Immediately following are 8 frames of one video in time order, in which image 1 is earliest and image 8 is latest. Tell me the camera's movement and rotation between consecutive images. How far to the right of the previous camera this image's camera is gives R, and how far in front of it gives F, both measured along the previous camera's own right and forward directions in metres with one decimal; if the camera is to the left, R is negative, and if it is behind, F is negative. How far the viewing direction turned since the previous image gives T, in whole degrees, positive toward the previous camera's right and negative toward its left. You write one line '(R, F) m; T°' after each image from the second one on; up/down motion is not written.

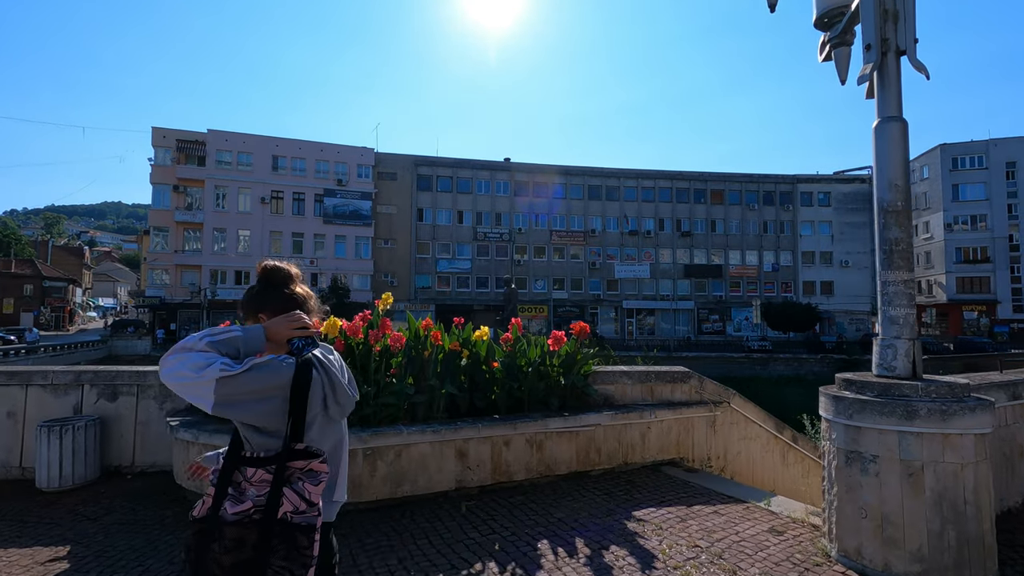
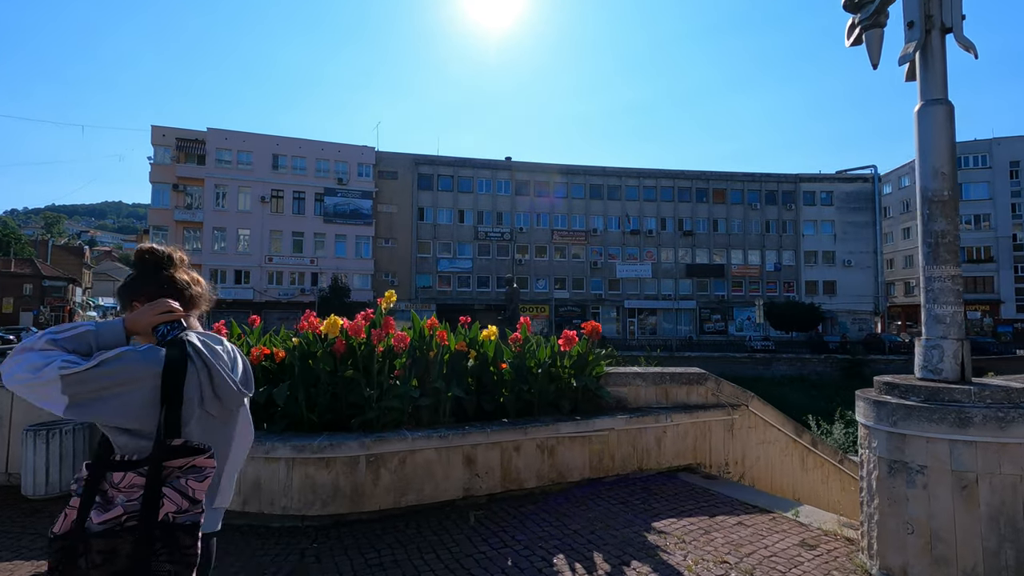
(-0.1, +0.3) m; 0°
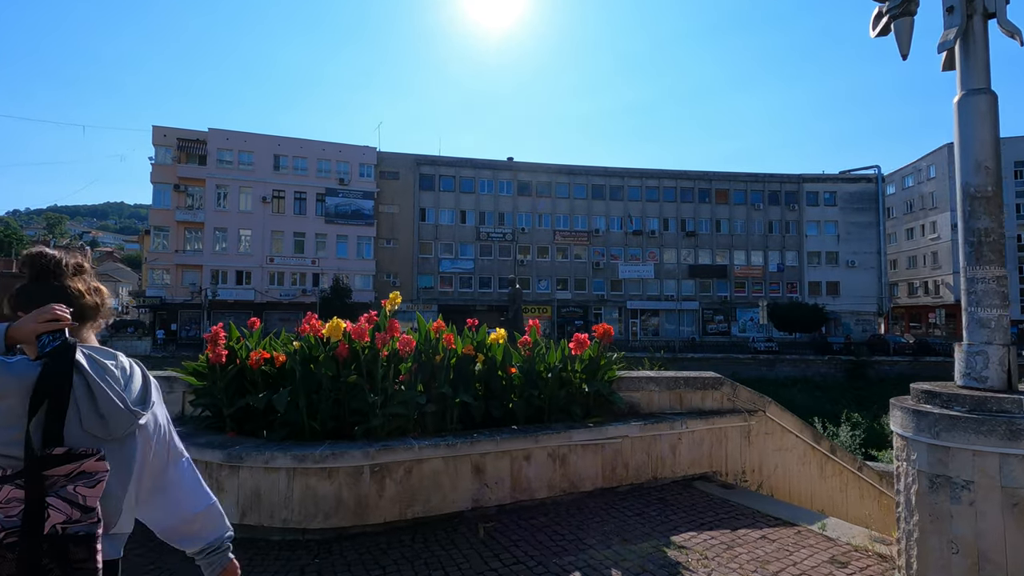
(-0.1, +0.2) m; 0°
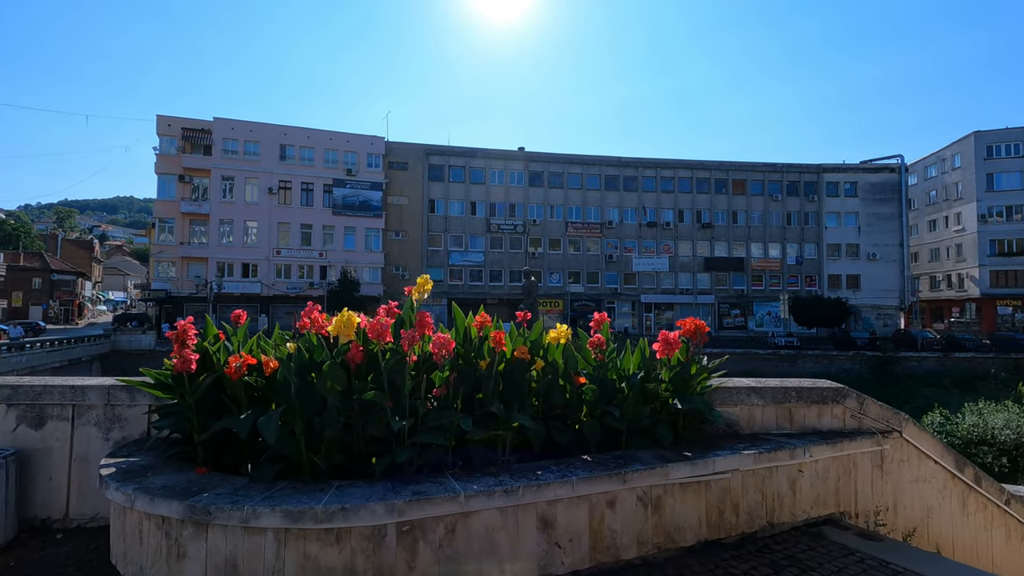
(-0.4, +1.3) m; -1°
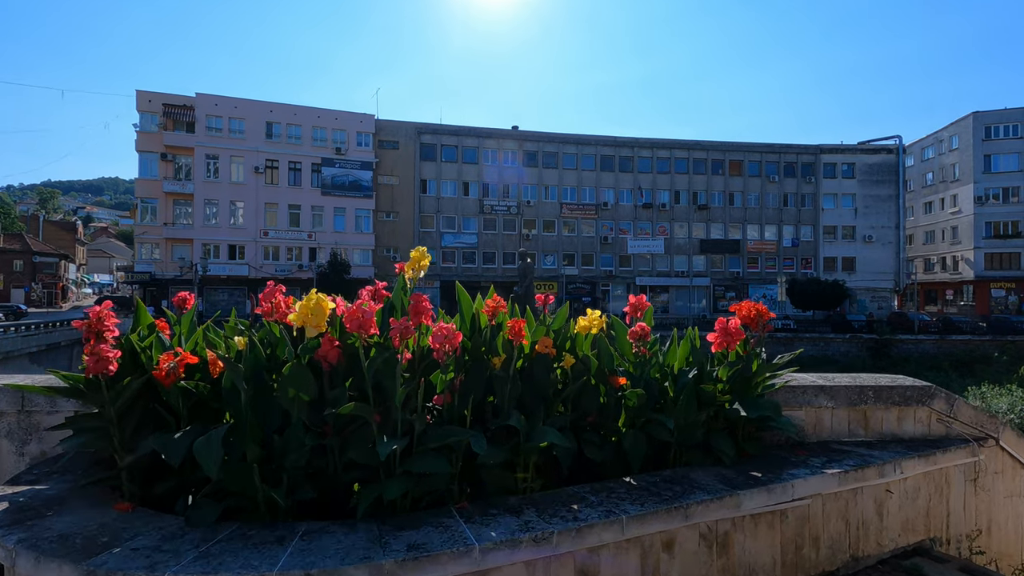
(-0.2, +0.8) m; +1°
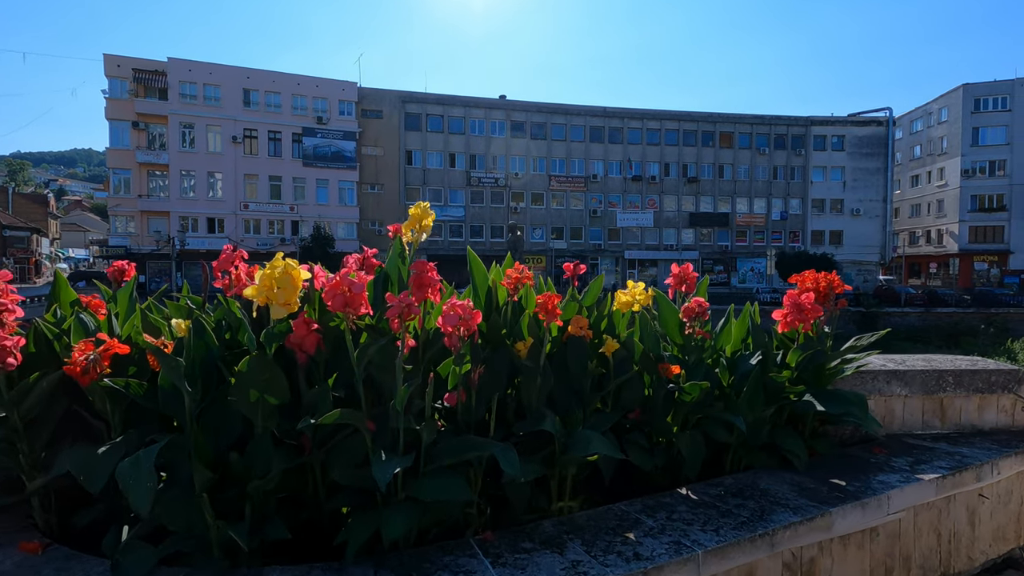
(-0.2, +0.6) m; +1°
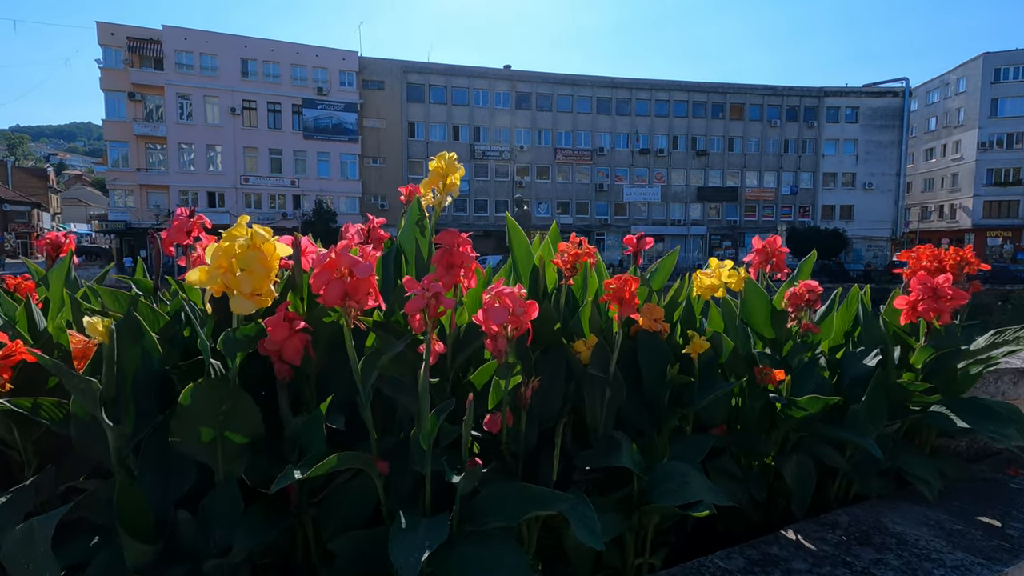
(-0.2, +0.6) m; 0°
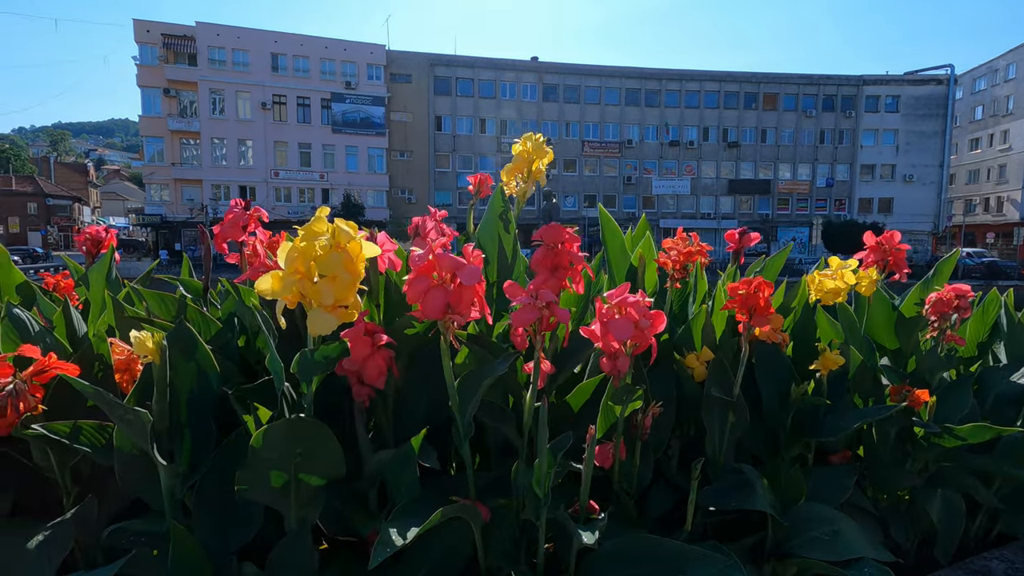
(-0.2, +0.2) m; -3°
